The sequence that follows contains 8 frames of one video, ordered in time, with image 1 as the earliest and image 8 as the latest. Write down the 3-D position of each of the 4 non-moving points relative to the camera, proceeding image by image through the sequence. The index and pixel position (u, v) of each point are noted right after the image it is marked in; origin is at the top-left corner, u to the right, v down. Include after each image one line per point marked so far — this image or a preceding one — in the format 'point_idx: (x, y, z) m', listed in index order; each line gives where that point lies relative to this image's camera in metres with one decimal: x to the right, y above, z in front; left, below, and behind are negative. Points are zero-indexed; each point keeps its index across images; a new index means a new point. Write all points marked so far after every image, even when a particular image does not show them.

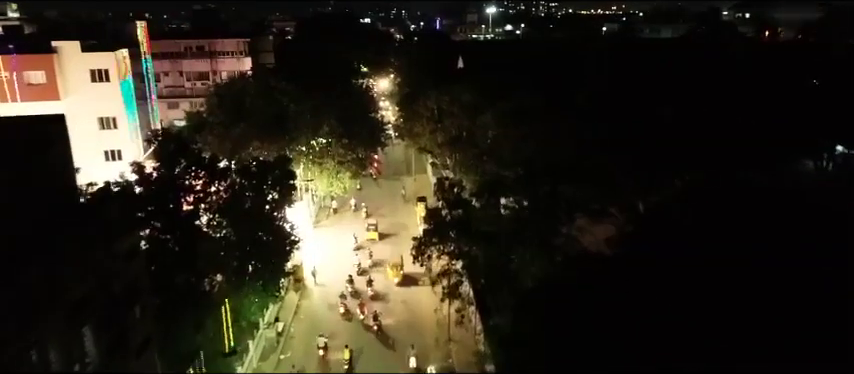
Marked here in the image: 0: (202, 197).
0: (-6.8, -0.4, +18.0) m
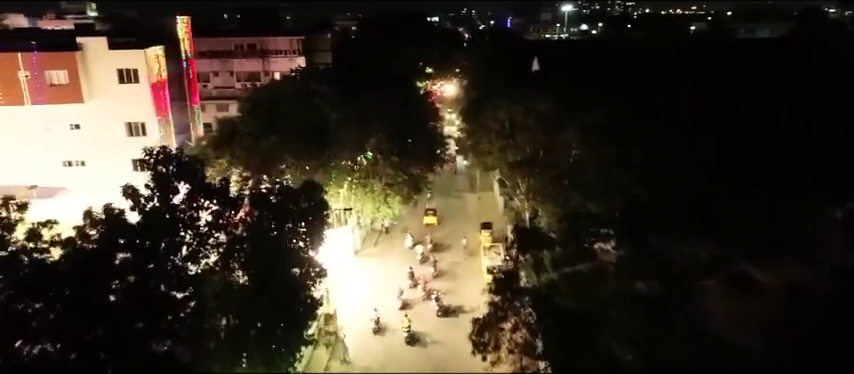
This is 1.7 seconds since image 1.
0: (-5.3, -1.2, +14.3) m
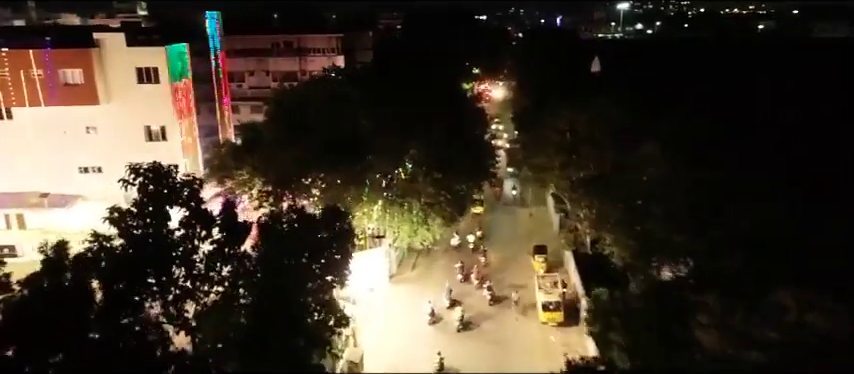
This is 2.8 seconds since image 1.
0: (-4.4, -1.7, +11.7) m
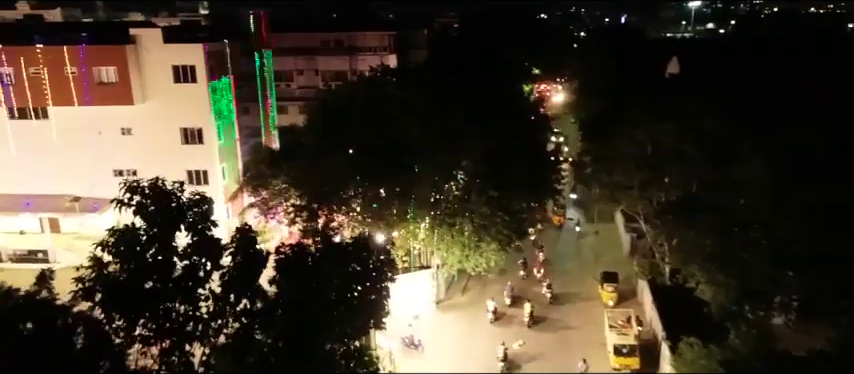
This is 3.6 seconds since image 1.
0: (-3.6, -2.0, +9.8) m
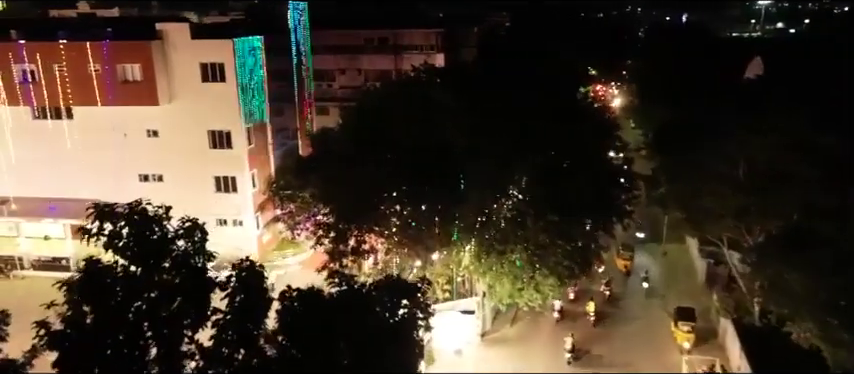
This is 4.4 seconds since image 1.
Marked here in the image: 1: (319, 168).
0: (-3.0, -2.4, +7.9) m
1: (-2.7, +0.4, +14.9) m
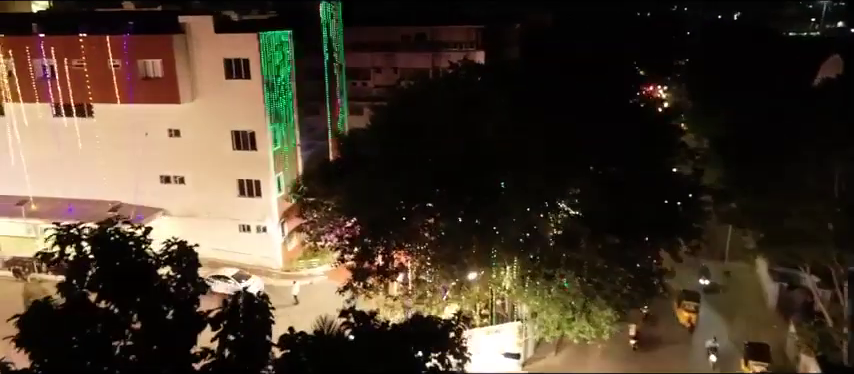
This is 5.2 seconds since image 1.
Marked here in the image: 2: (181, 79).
0: (-2.7, -2.6, +6.5) m
1: (-1.9, +0.2, +13.4) m
2: (-7.4, +3.2, +18.2) m
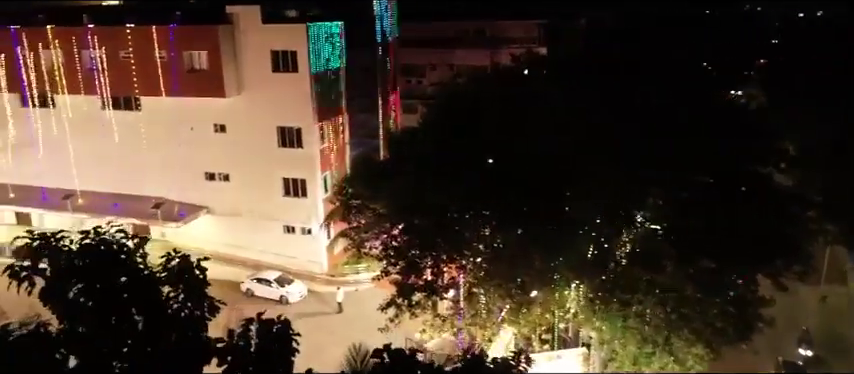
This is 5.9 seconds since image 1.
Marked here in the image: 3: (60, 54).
0: (-2.2, -2.6, +5.3) m
1: (-0.7, +0.2, +12.1) m
2: (-5.7, +3.3, +17.4) m
3: (-8.4, +3.1, +13.9) m
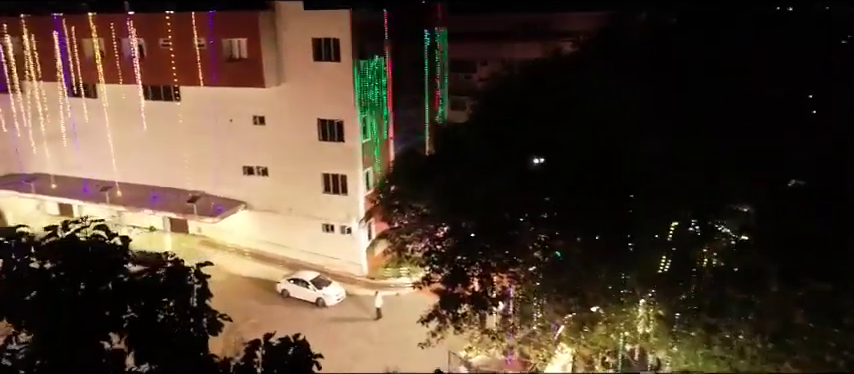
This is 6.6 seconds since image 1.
0: (-1.9, -2.5, +4.2) m
1: (+0.2, +0.2, +10.9) m
2: (-4.4, +3.4, +16.6) m
3: (-7.3, +3.3, +13.2) m
